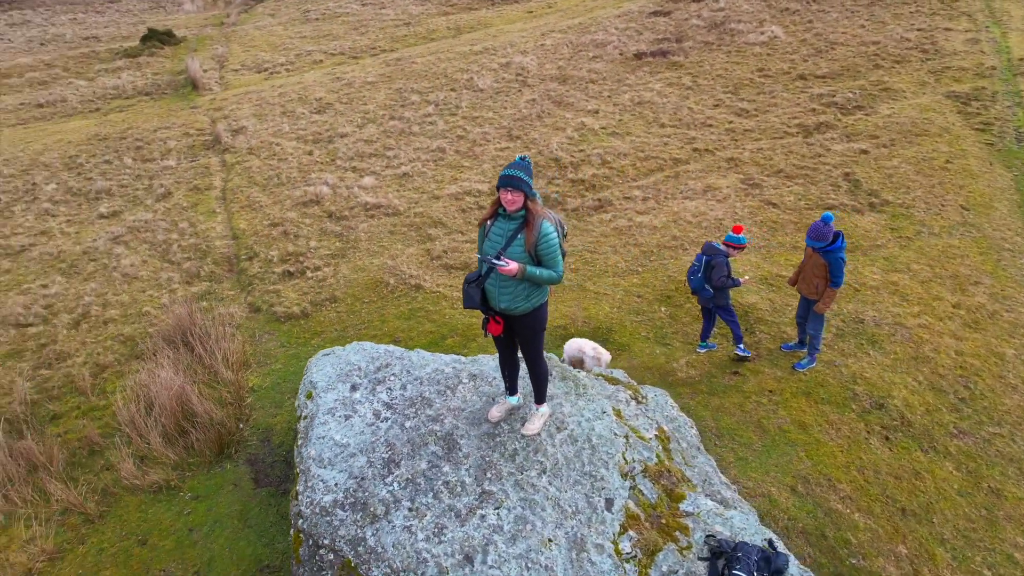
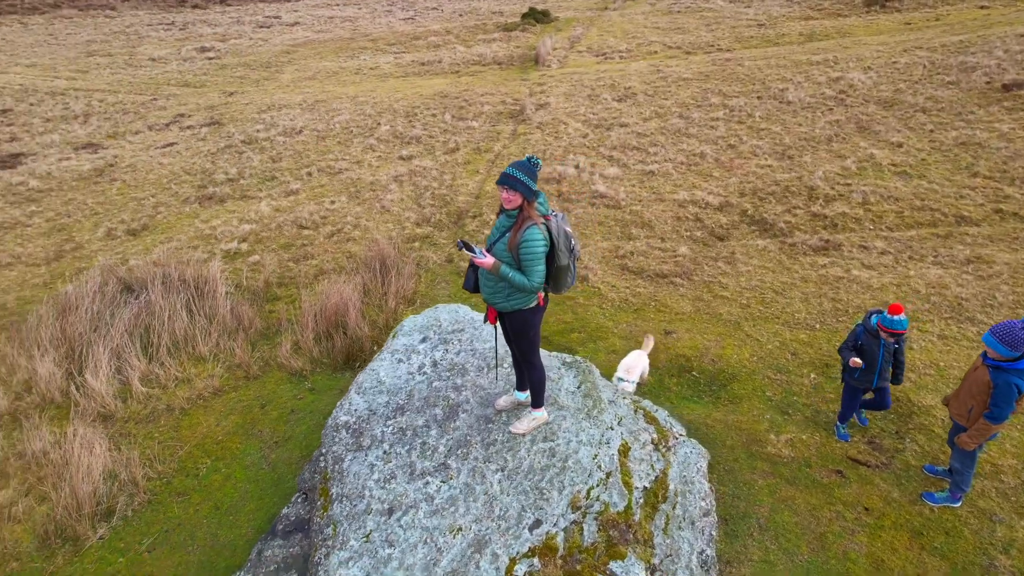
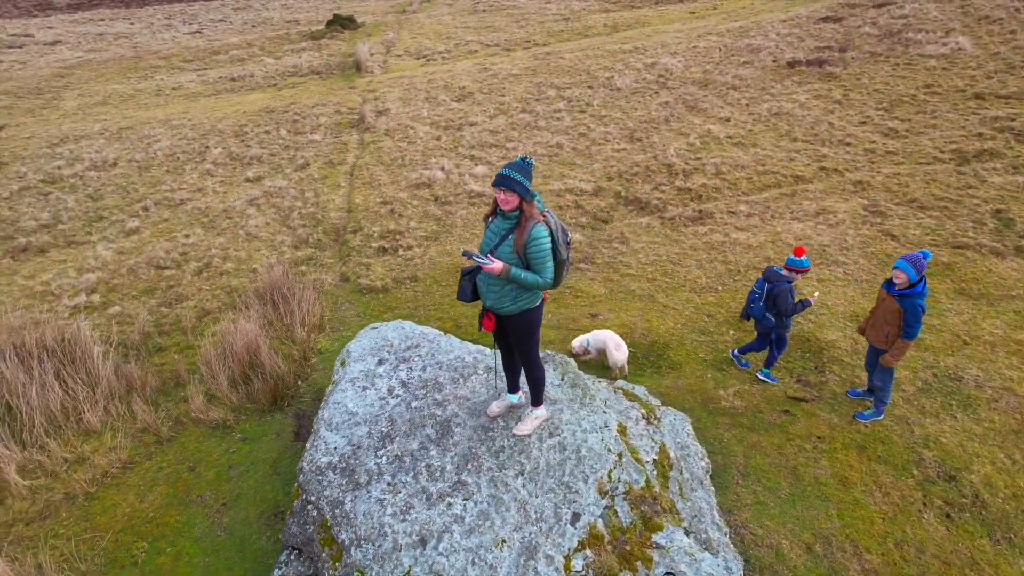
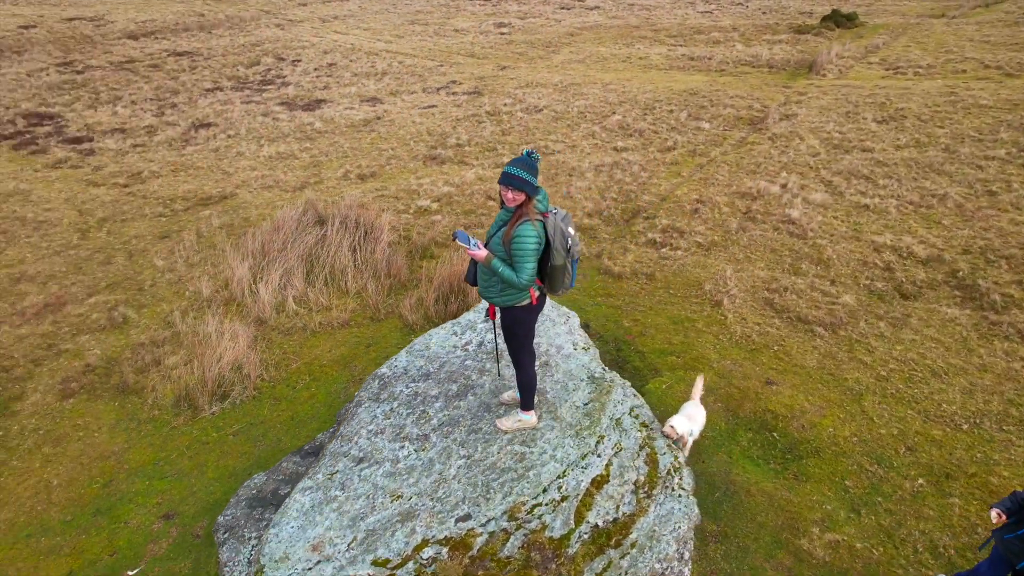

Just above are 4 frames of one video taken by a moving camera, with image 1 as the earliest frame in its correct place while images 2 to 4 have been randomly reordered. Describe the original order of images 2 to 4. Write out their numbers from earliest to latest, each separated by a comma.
3, 2, 4
